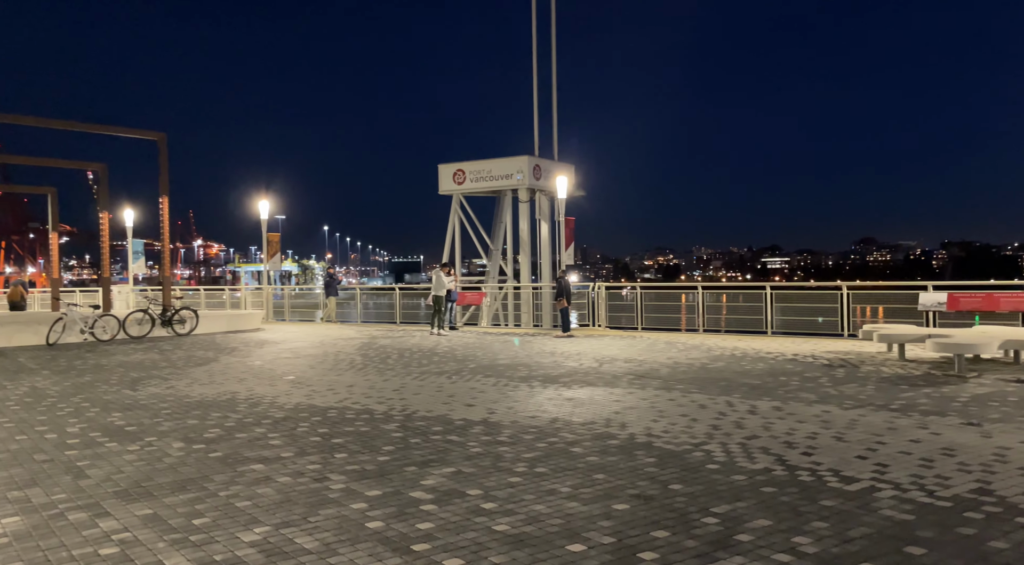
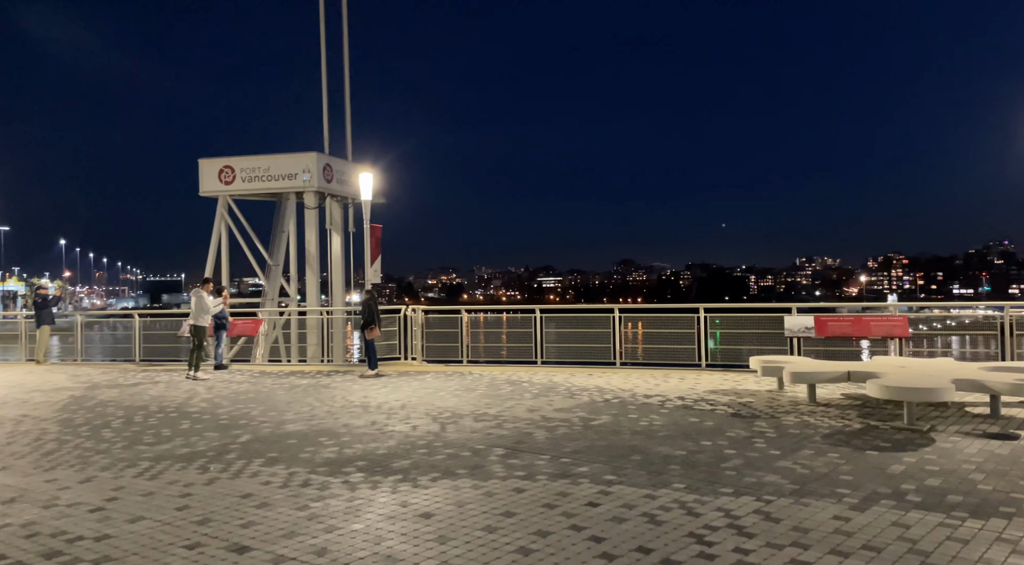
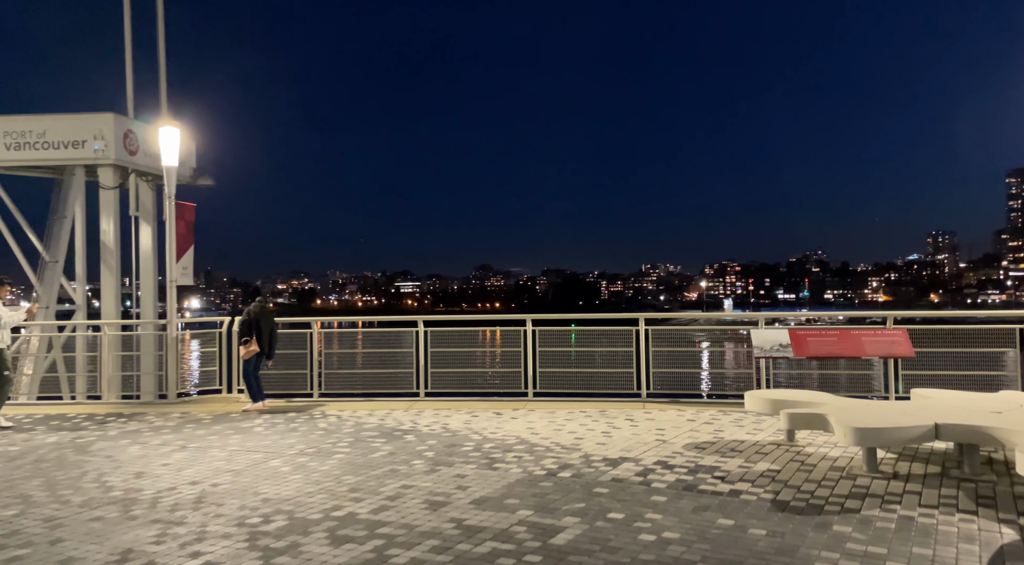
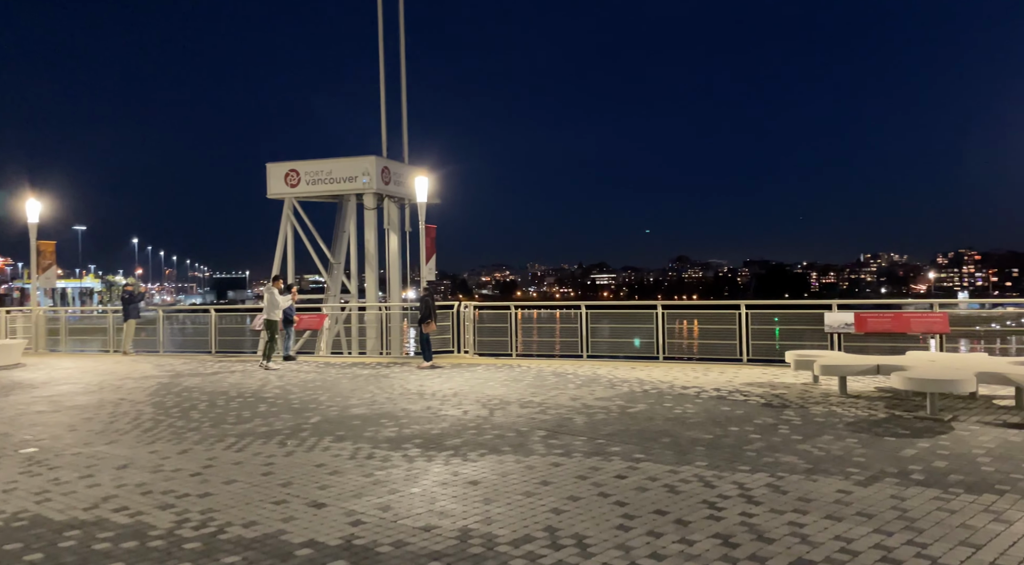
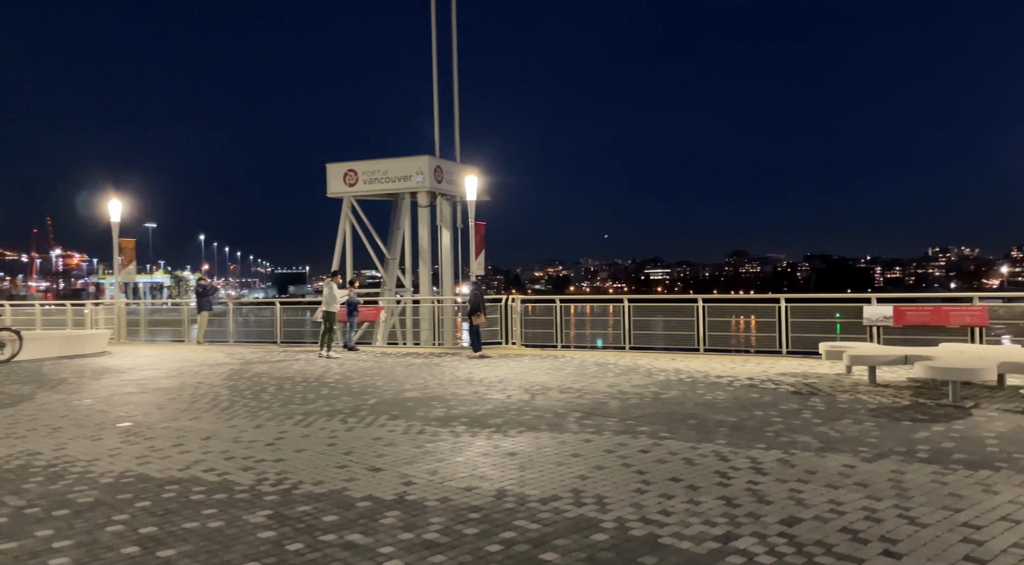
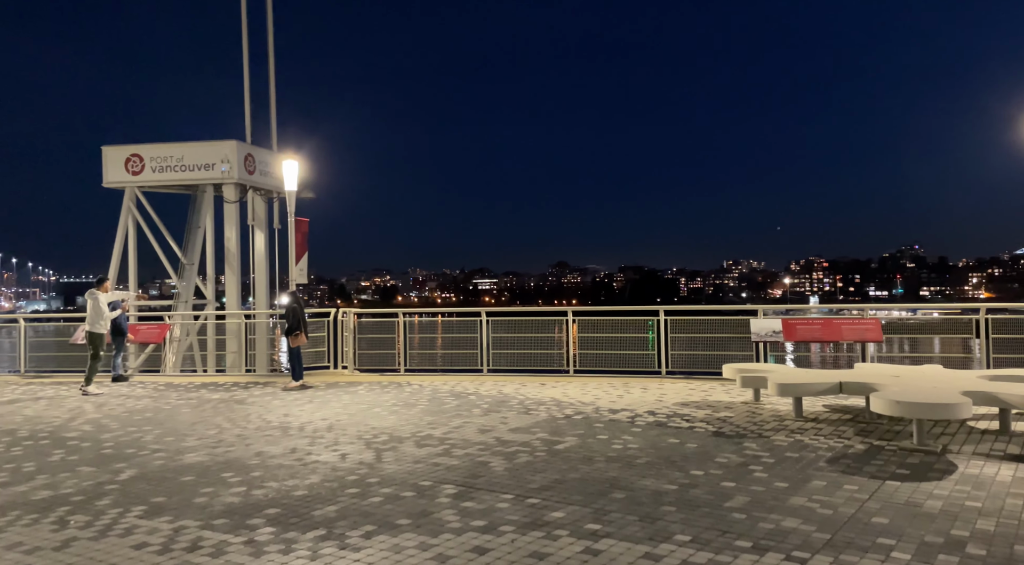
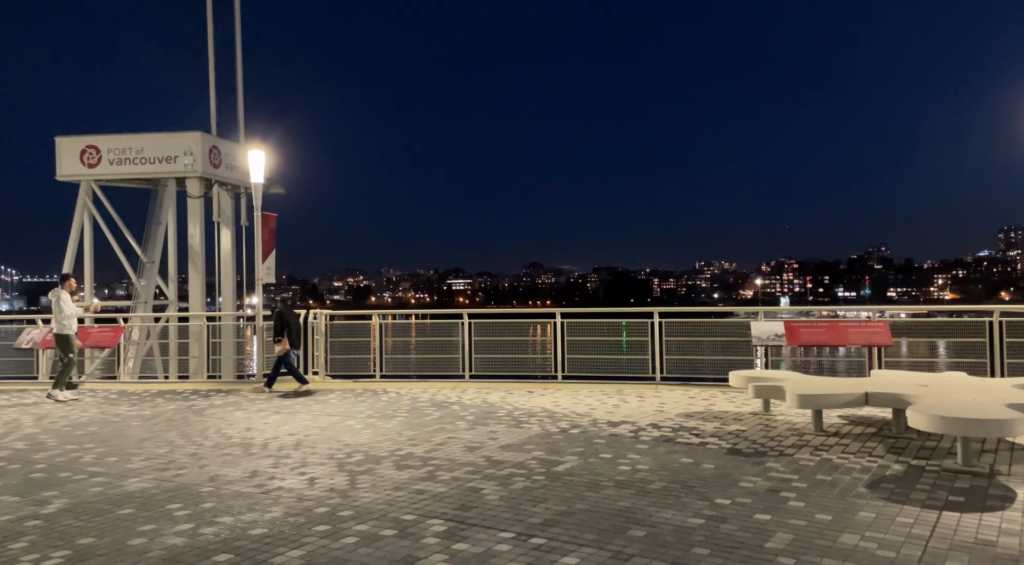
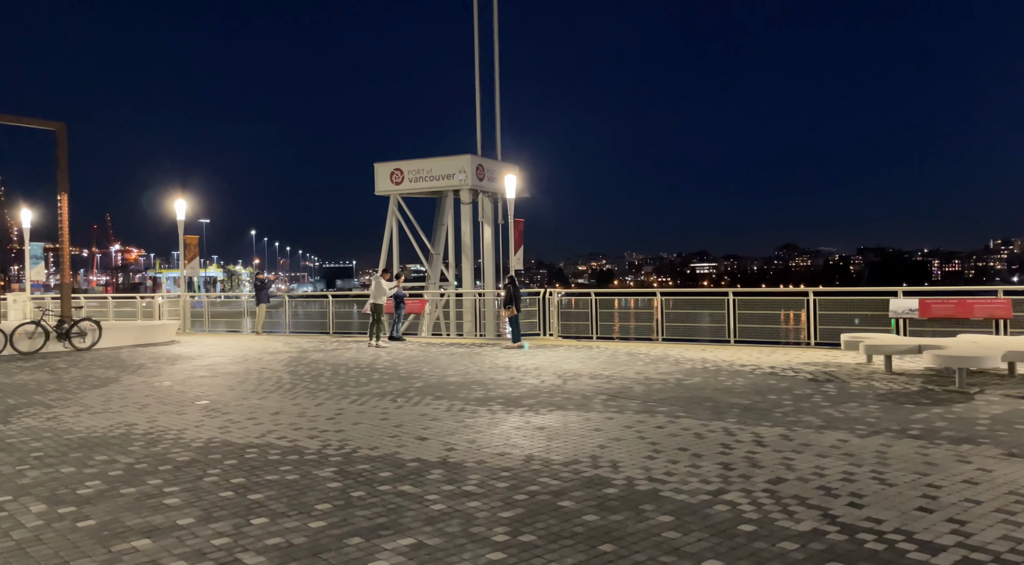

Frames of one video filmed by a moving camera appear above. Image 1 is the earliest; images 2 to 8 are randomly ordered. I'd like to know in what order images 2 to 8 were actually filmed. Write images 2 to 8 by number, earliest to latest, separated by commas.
8, 5, 4, 2, 6, 7, 3
